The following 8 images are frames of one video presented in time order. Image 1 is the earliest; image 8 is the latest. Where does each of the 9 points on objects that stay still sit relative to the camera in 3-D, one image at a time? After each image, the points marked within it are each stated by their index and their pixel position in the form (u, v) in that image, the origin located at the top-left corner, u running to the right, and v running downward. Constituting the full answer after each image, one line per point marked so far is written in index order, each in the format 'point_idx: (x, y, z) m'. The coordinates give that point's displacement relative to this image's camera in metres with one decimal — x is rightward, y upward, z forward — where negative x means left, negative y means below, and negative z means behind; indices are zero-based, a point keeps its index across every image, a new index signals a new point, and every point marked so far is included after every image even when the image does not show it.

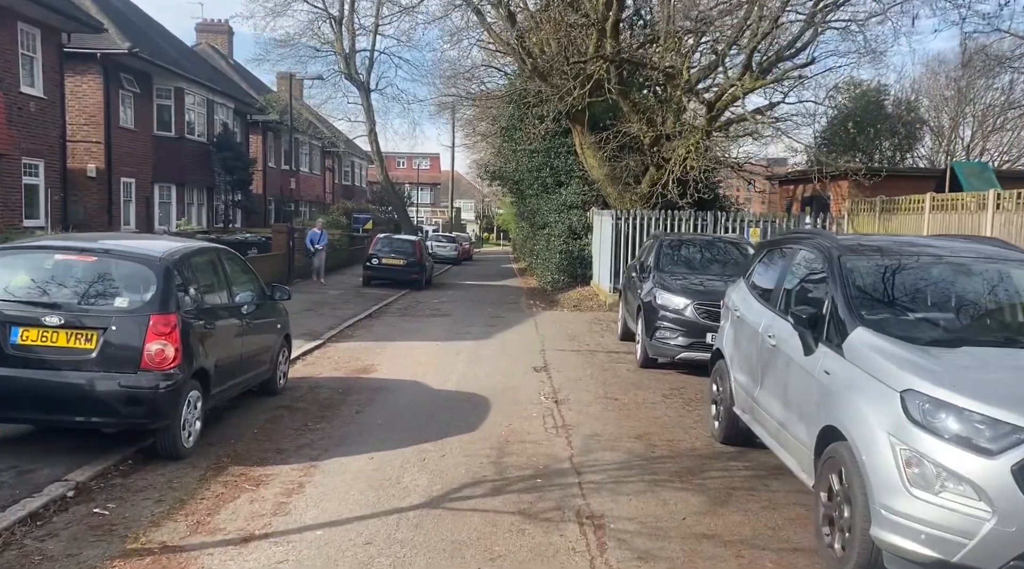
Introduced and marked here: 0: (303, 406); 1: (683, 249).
0: (-2.0, -1.2, +7.6) m
1: (+2.3, +0.5, +10.9) m
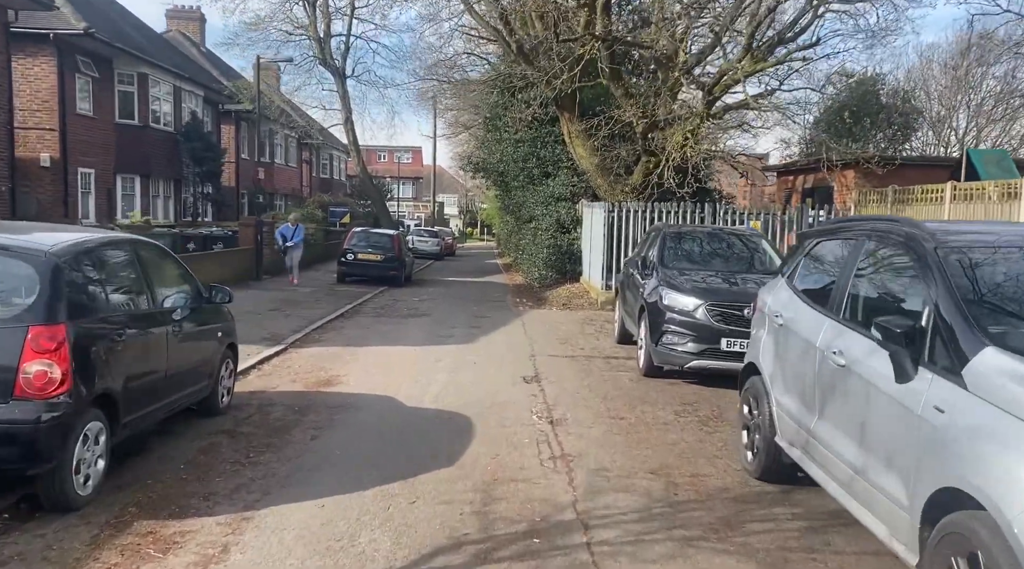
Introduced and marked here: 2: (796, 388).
0: (-2.1, -1.2, +6.4) m
1: (+2.2, +0.5, +9.8) m
2: (+1.6, -0.6, +4.5) m
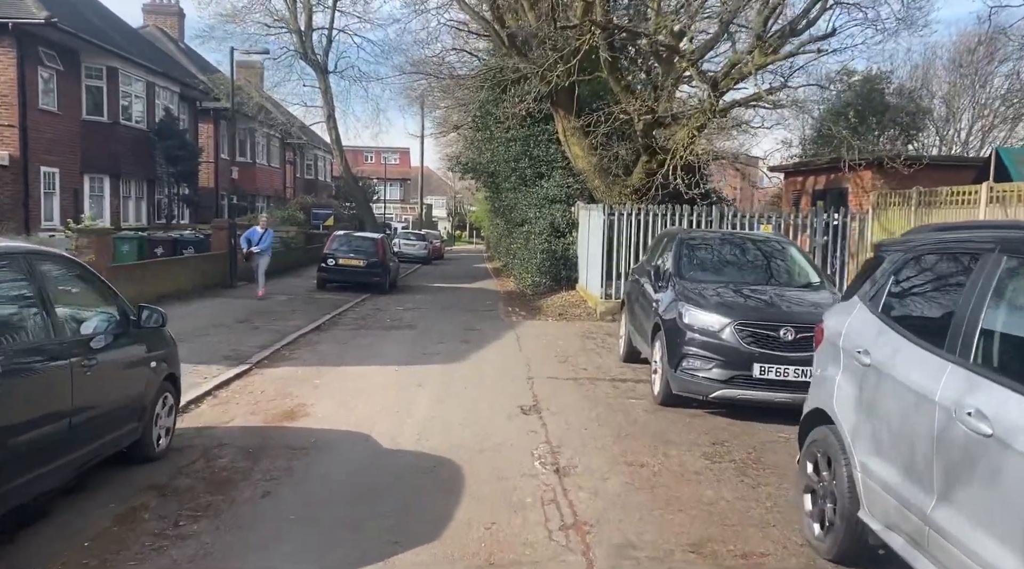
0: (-2.1, -1.3, +5.2) m
1: (+2.1, +0.4, +8.6) m
2: (+1.6, -0.7, +3.3) m
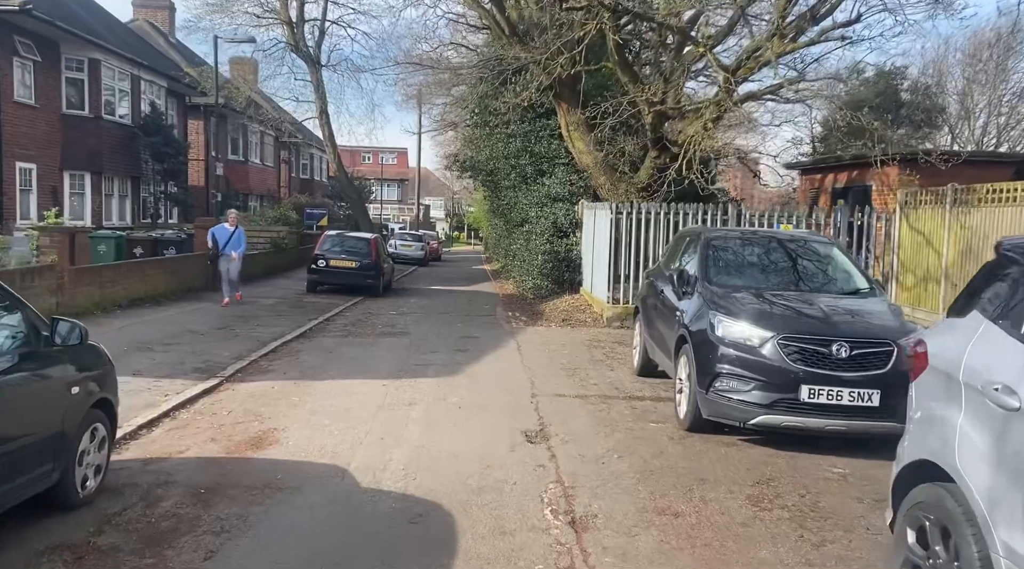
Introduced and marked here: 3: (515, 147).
0: (-2.1, -1.3, +4.1) m
1: (+2.1, +0.3, +7.6) m
2: (+1.6, -0.7, +2.3) m
3: (+0.1, +3.3, +19.0) m
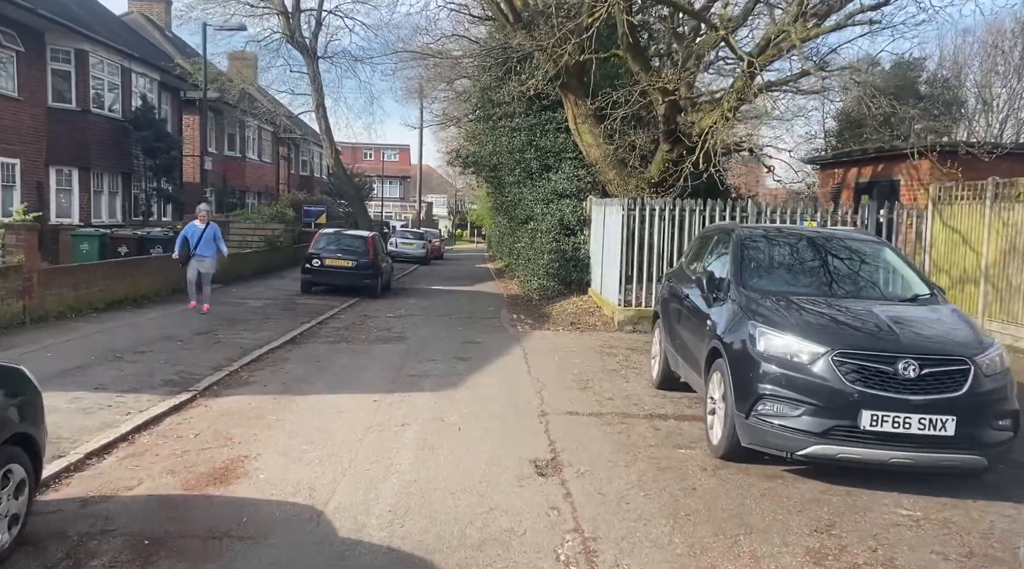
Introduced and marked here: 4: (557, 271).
0: (-2.0, -1.4, +3.3) m
1: (+2.2, +0.3, +6.8) m
2: (+1.7, -0.8, +1.4) m
3: (+0.2, +3.2, +18.2) m
4: (+1.0, +0.3, +17.0) m
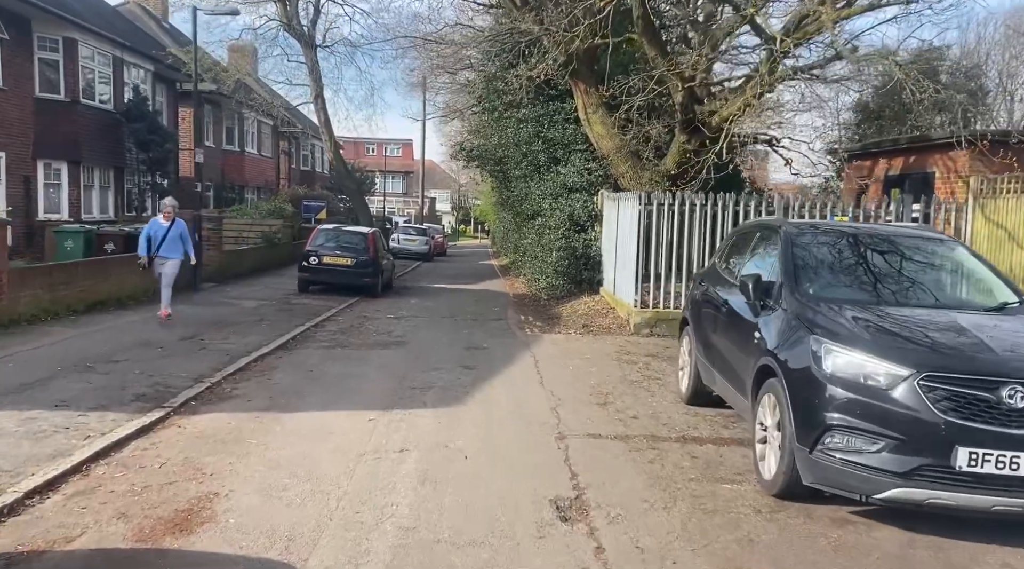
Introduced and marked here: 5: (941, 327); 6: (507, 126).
0: (-1.9, -1.4, +2.5) m
1: (+2.3, +0.3, +5.9) m
2: (+1.7, -0.8, +0.6) m
3: (+0.3, +3.3, +17.3) m
4: (+1.1, +0.3, +16.2) m
5: (+2.6, -0.3, +4.6) m
6: (-0.1, +3.7, +18.4) m
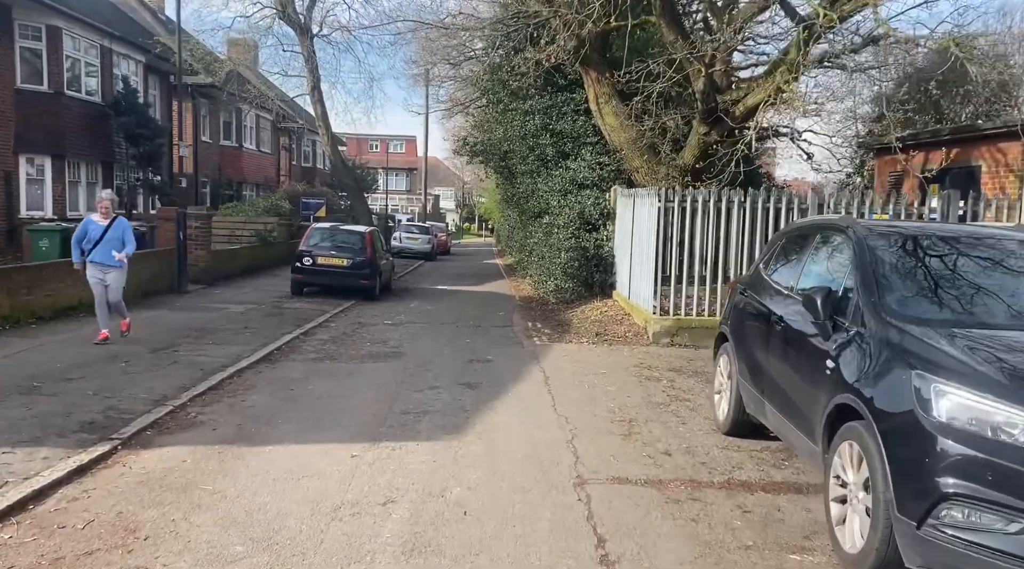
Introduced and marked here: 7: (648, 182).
0: (-1.9, -1.5, +1.4) m
1: (+2.3, +0.2, +4.9) m
2: (+1.8, -0.9, -0.5) m
3: (+0.4, +3.2, +16.2) m
4: (+1.2, +0.3, +15.1) m
5: (+2.6, -0.4, +3.5) m
6: (0.0, +3.6, +17.4) m
7: (+2.4, +1.8, +14.1) m
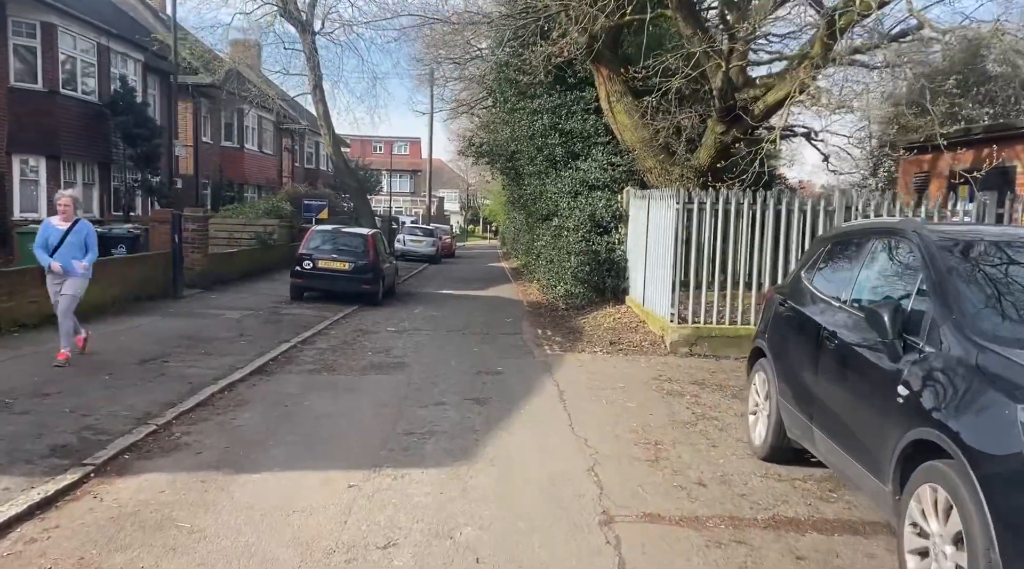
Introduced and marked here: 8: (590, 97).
0: (-1.8, -1.6, +0.9) m
1: (+2.4, +0.1, +4.3) m
2: (+1.8, -1.0, -1.0) m
3: (+0.6, +3.1, +15.7) m
4: (+1.4, +0.2, +14.6) m
5: (+2.7, -0.4, +3.0) m
6: (+0.2, +3.5, +16.8) m
7: (+2.6, +1.7, +13.5) m
8: (+1.5, +3.6, +15.3) m
